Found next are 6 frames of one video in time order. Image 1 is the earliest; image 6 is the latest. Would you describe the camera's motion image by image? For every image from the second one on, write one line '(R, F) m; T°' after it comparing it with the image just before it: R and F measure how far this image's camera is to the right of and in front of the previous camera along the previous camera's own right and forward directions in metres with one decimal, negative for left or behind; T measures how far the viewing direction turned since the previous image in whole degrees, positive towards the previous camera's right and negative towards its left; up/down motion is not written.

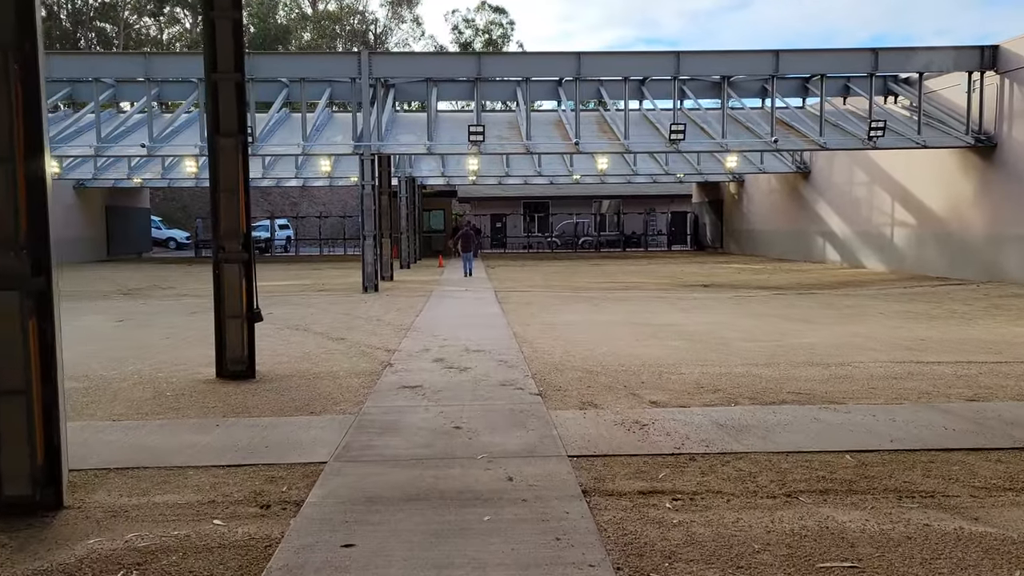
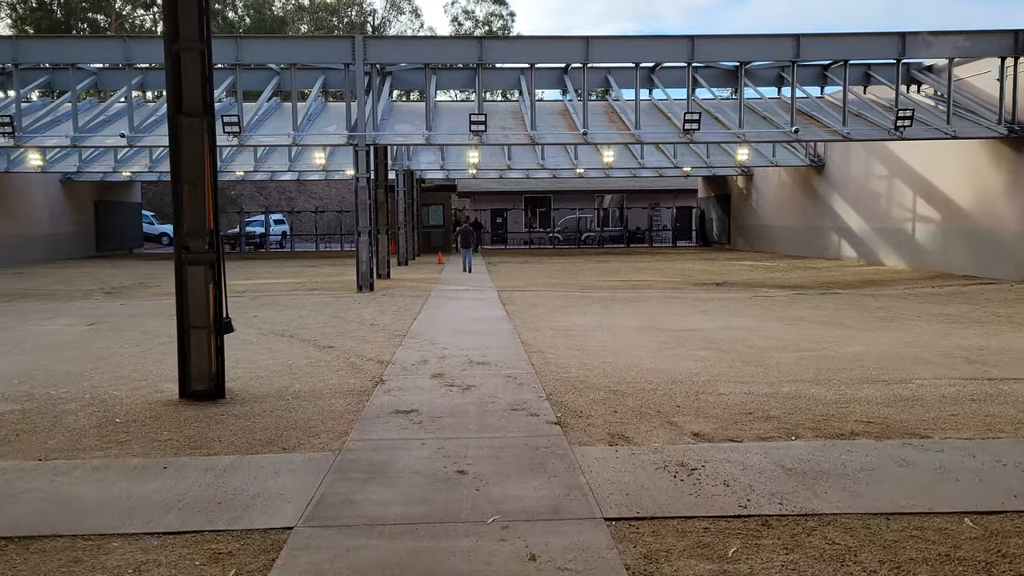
(-0.1, +1.1) m; 0°
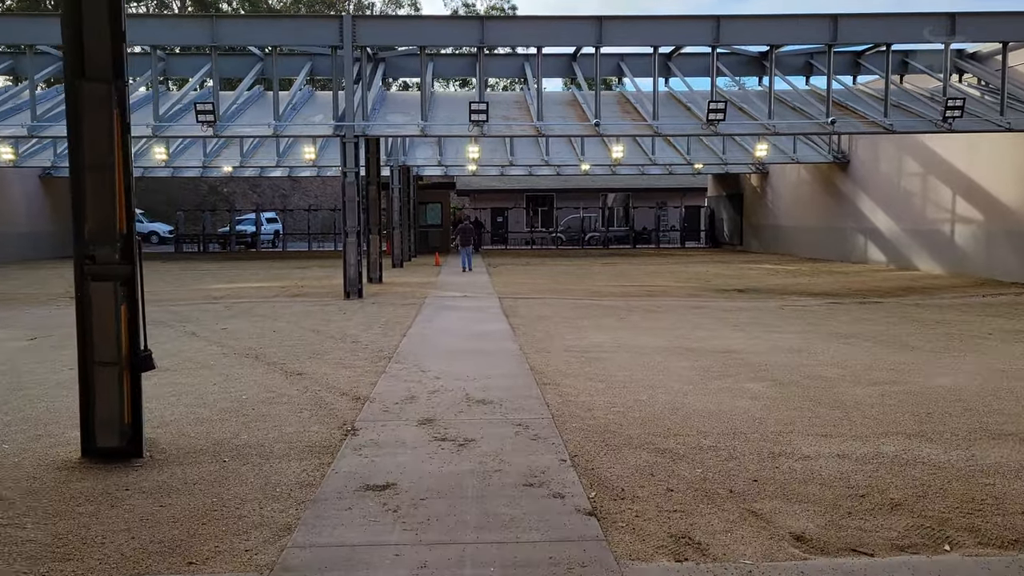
(-0.1, +1.7) m; 0°
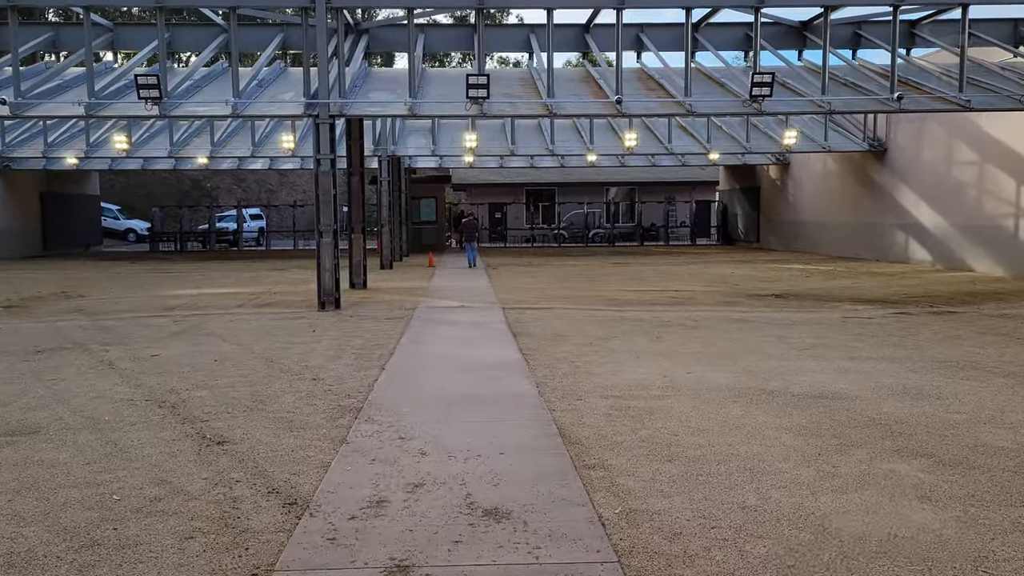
(-0.2, +2.6) m; 0°
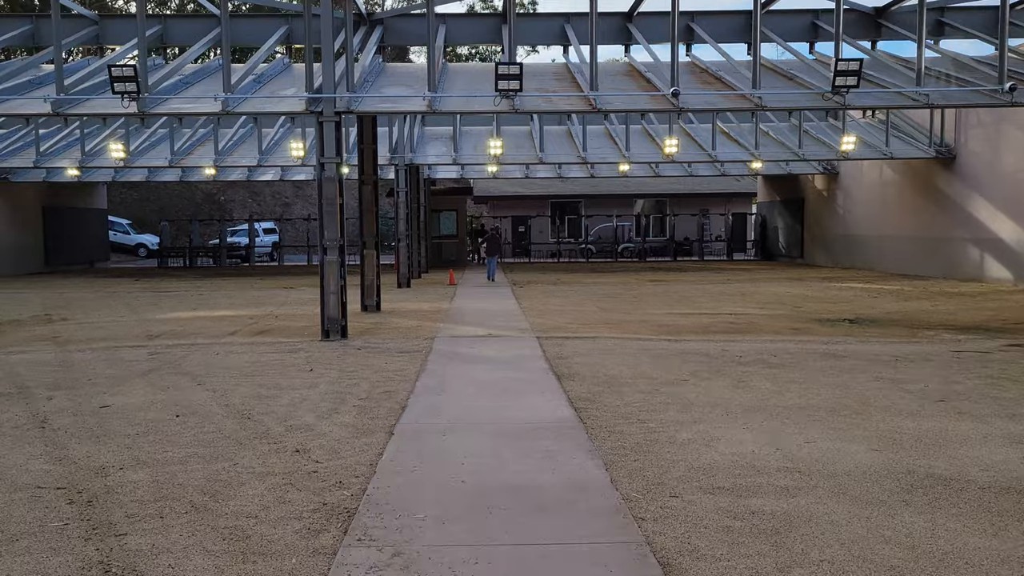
(-0.3, +2.1) m; -1°
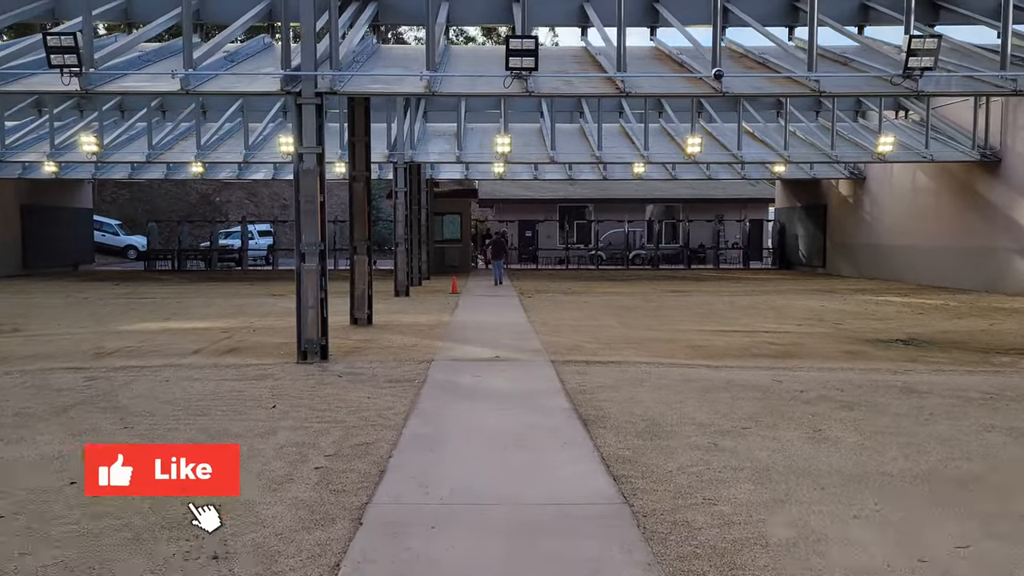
(-0.1, +1.8) m; 0°
